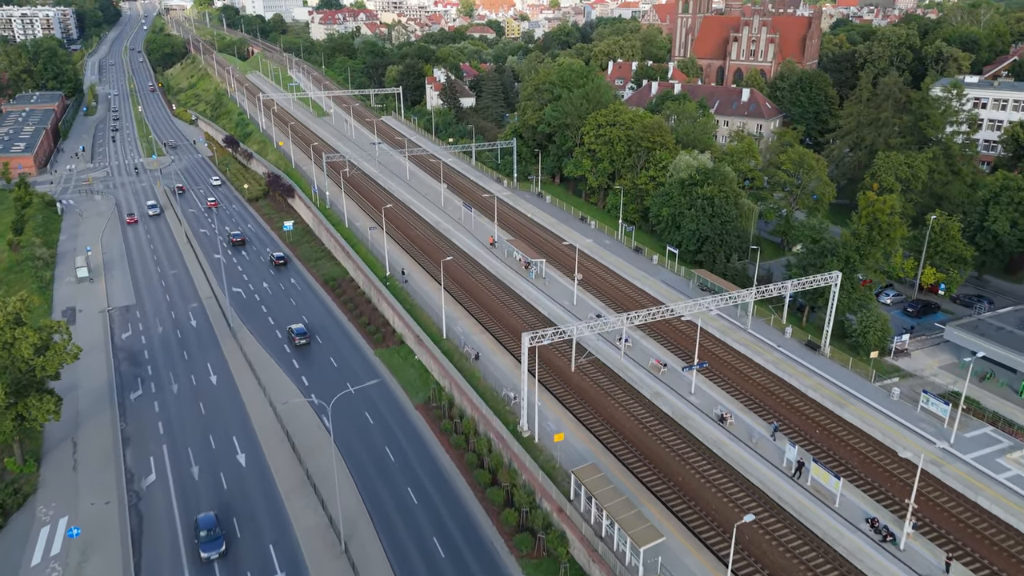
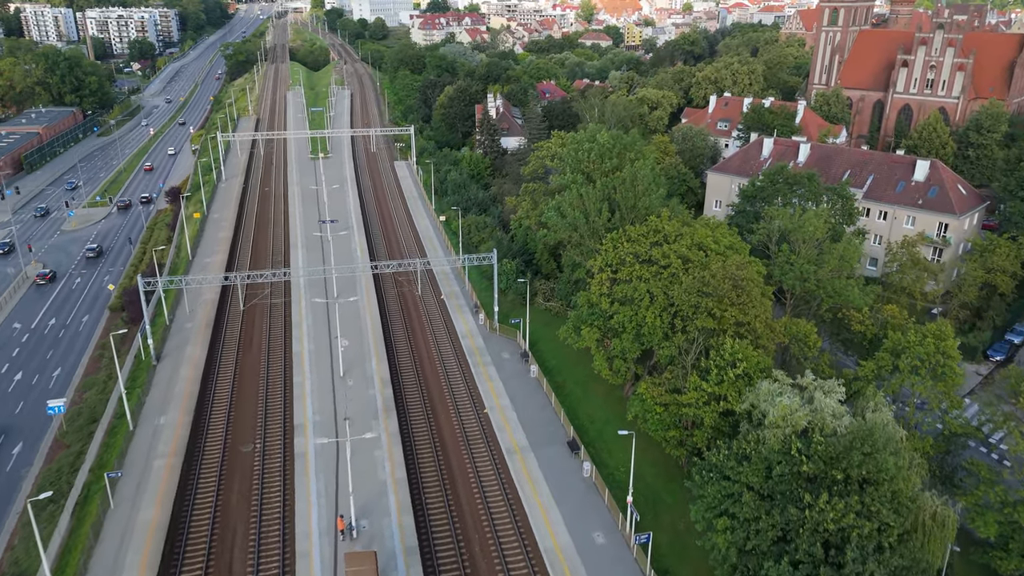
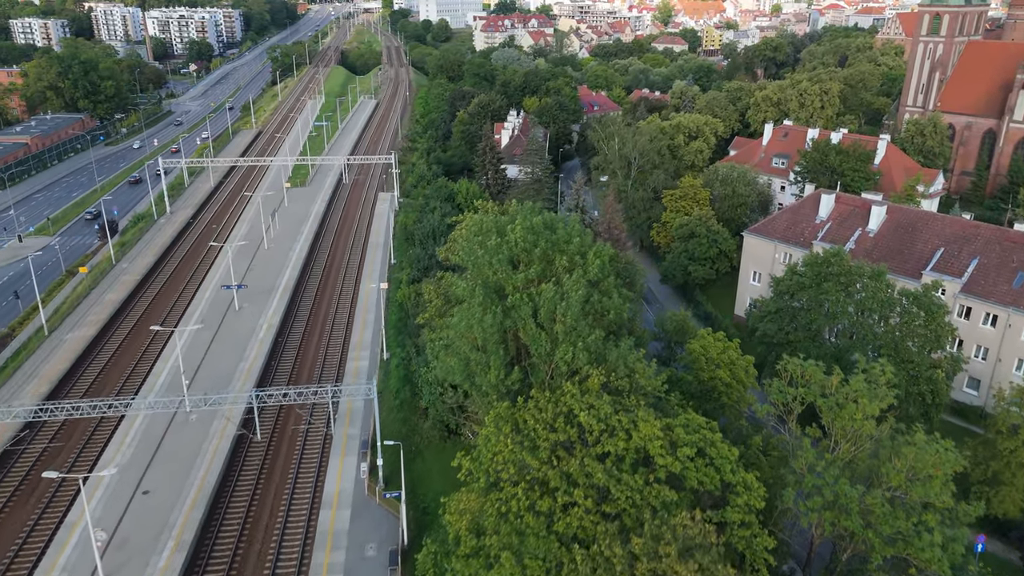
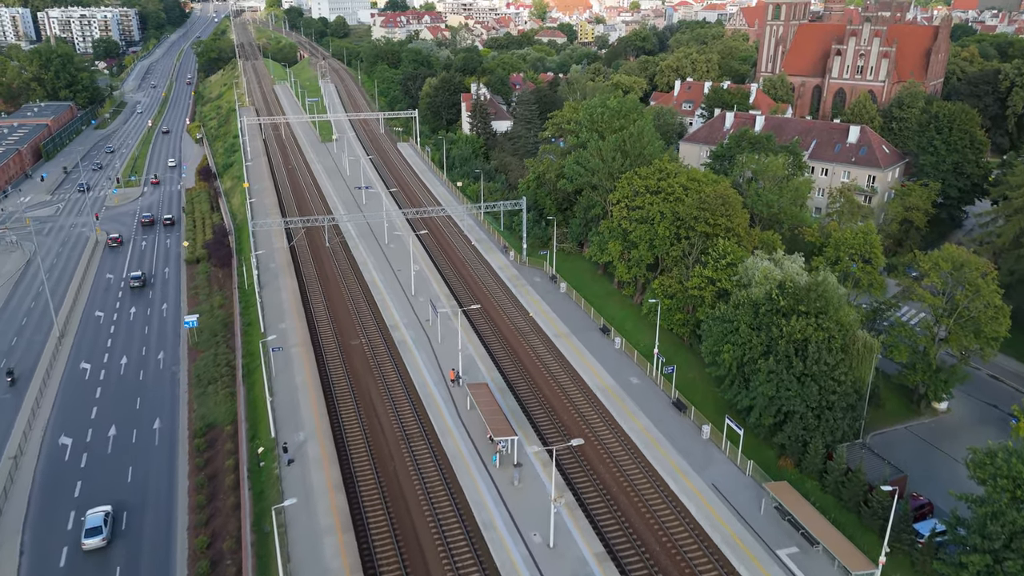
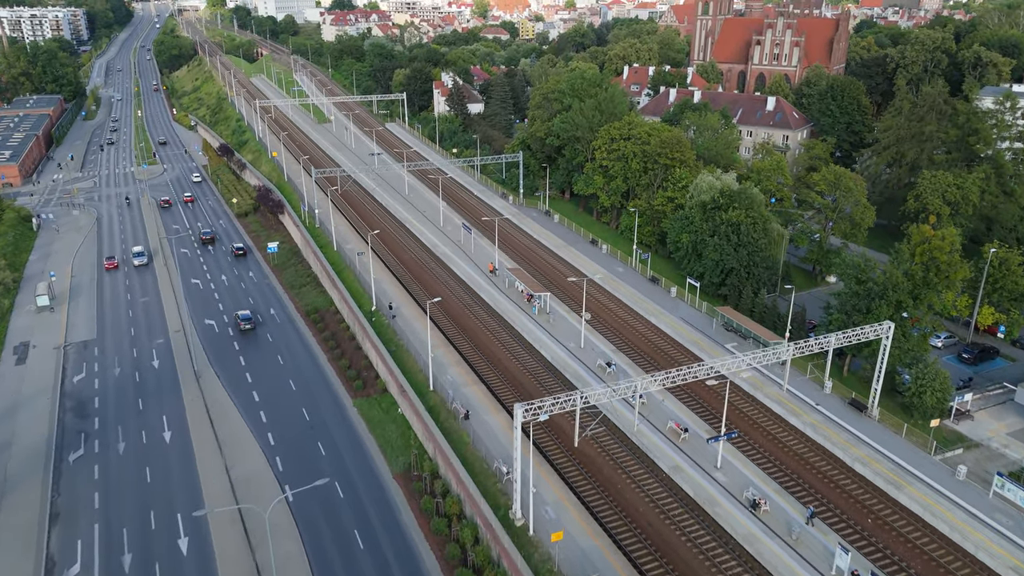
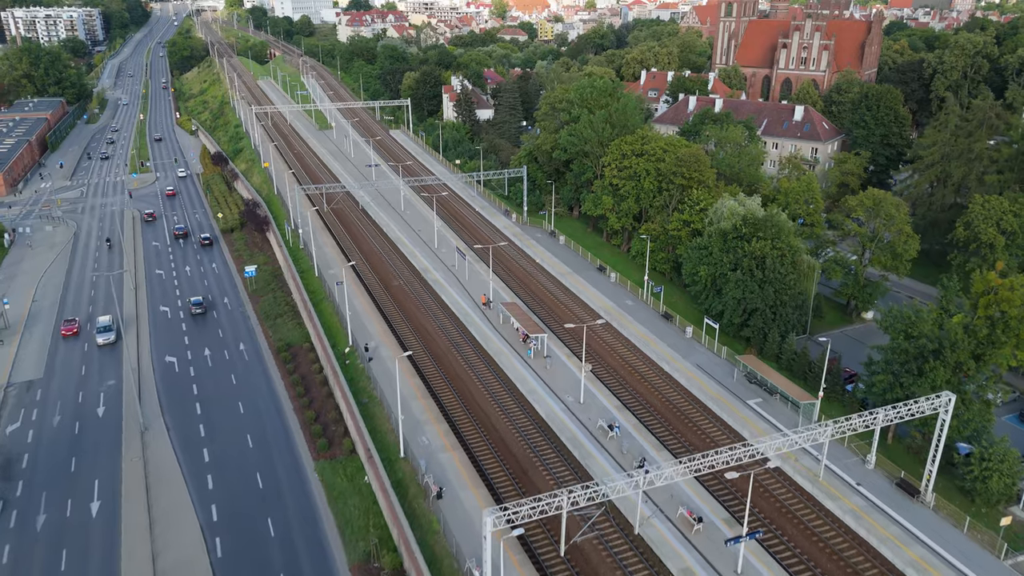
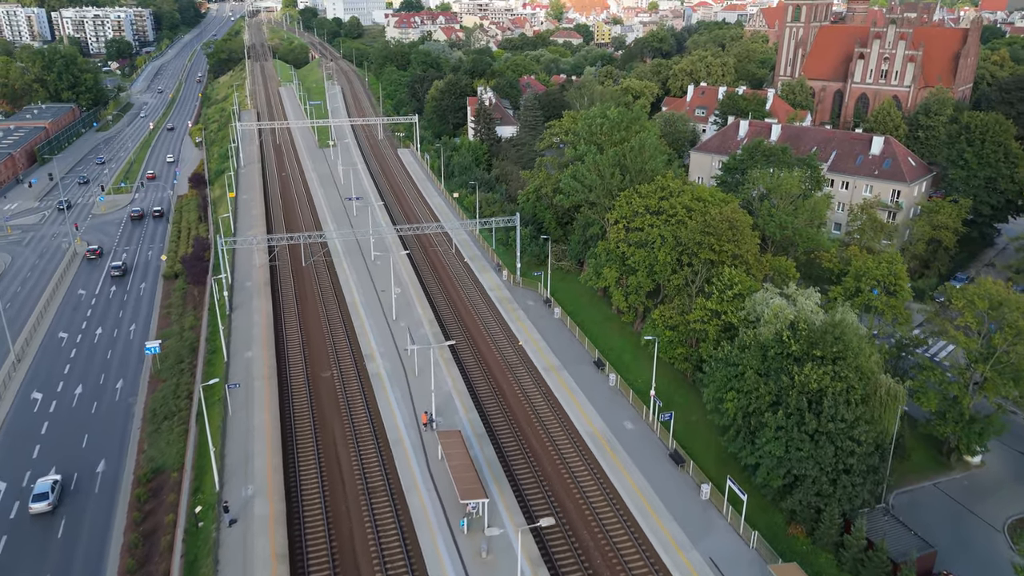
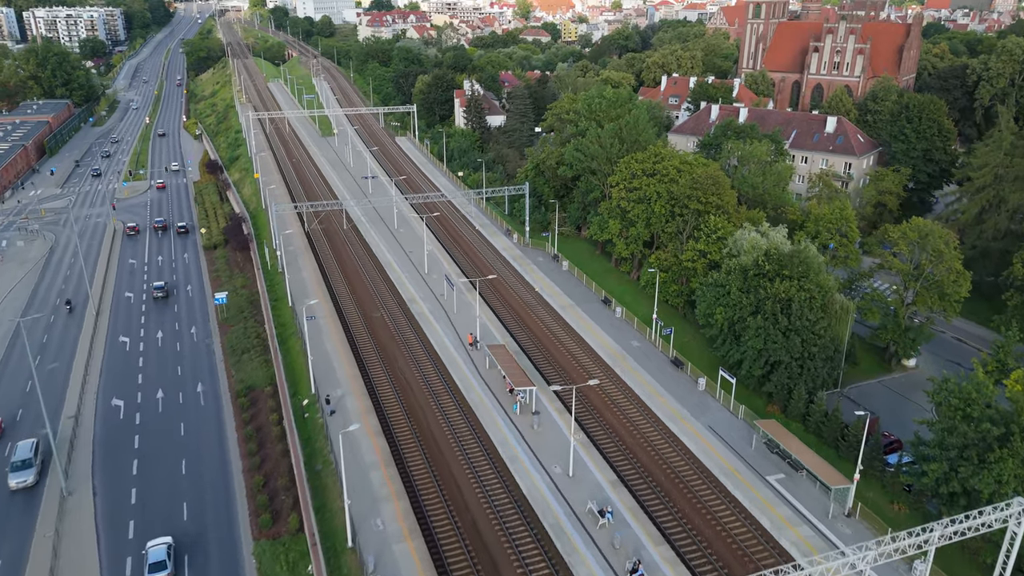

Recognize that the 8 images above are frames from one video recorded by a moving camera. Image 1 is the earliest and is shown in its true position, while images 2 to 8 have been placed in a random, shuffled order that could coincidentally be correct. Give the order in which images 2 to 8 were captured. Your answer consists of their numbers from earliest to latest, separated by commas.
5, 6, 8, 4, 7, 2, 3
